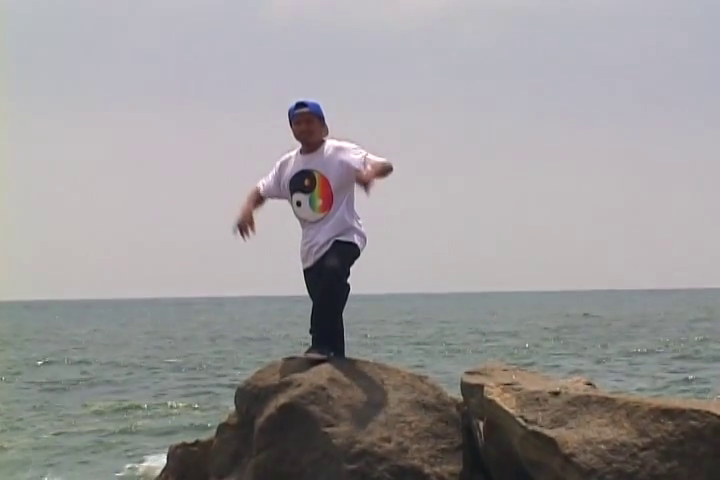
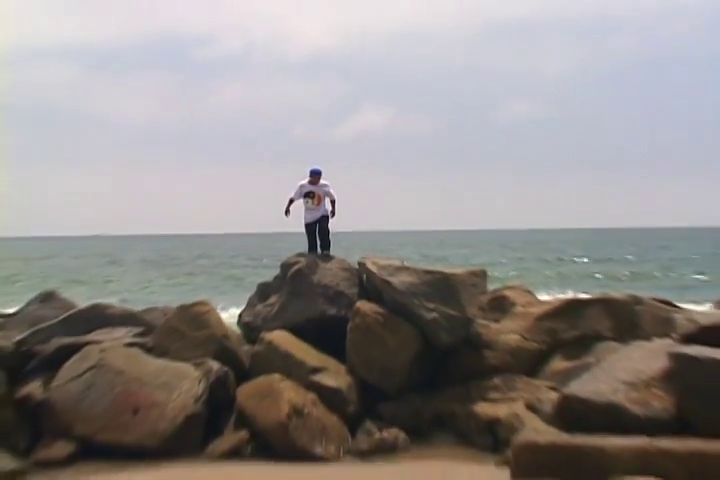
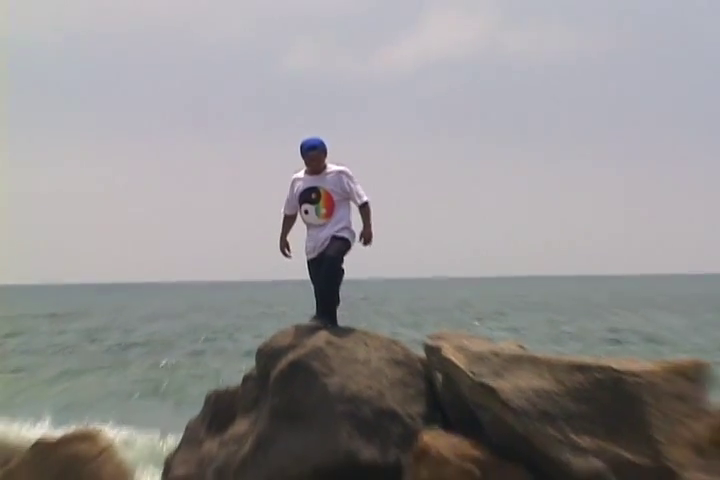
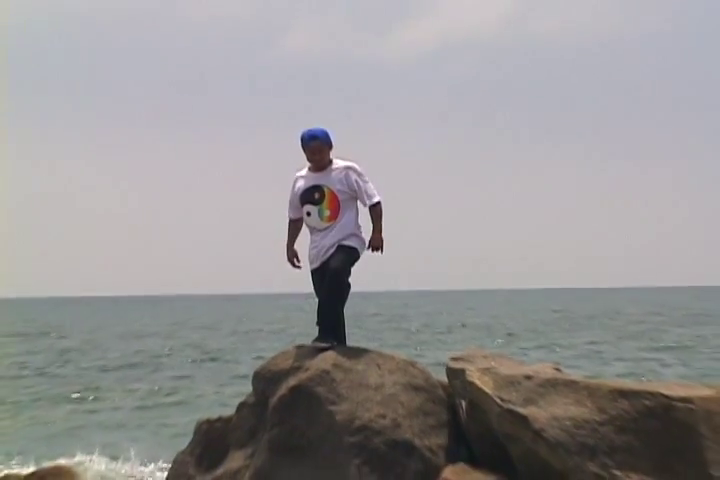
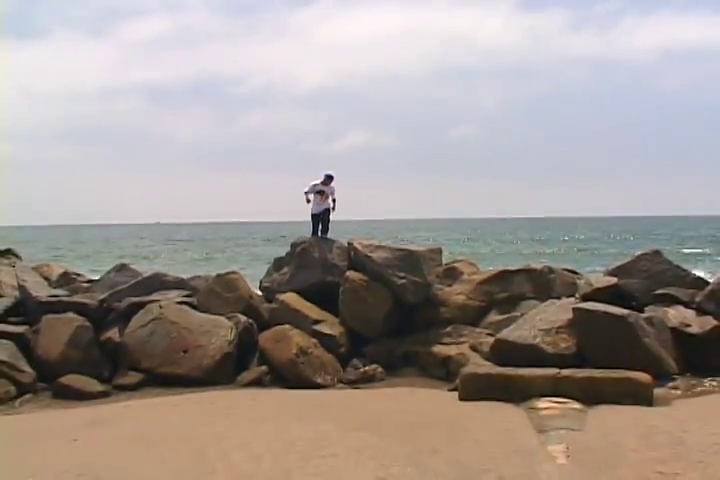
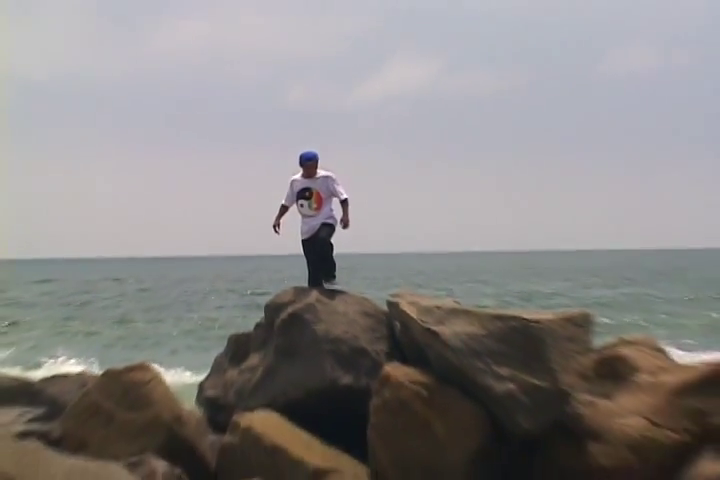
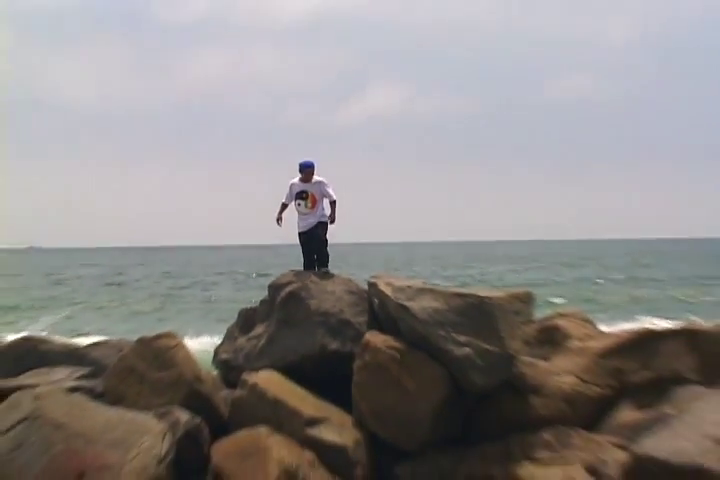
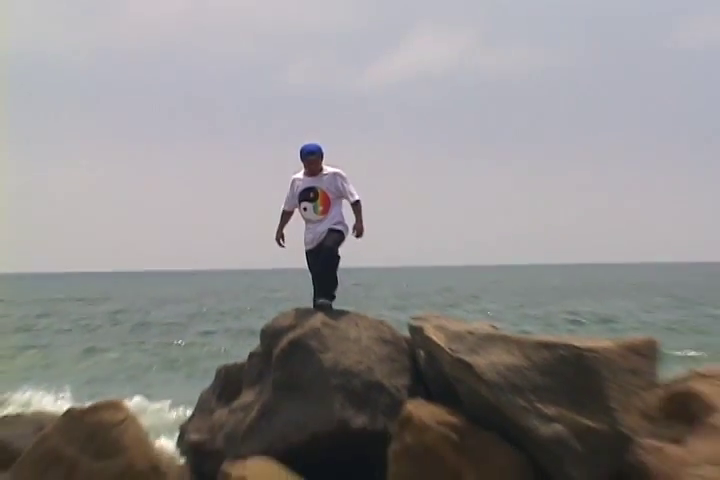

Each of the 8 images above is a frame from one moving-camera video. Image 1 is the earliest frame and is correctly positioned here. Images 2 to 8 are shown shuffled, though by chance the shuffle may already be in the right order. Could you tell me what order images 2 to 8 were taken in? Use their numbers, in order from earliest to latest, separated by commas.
4, 3, 8, 6, 7, 2, 5
